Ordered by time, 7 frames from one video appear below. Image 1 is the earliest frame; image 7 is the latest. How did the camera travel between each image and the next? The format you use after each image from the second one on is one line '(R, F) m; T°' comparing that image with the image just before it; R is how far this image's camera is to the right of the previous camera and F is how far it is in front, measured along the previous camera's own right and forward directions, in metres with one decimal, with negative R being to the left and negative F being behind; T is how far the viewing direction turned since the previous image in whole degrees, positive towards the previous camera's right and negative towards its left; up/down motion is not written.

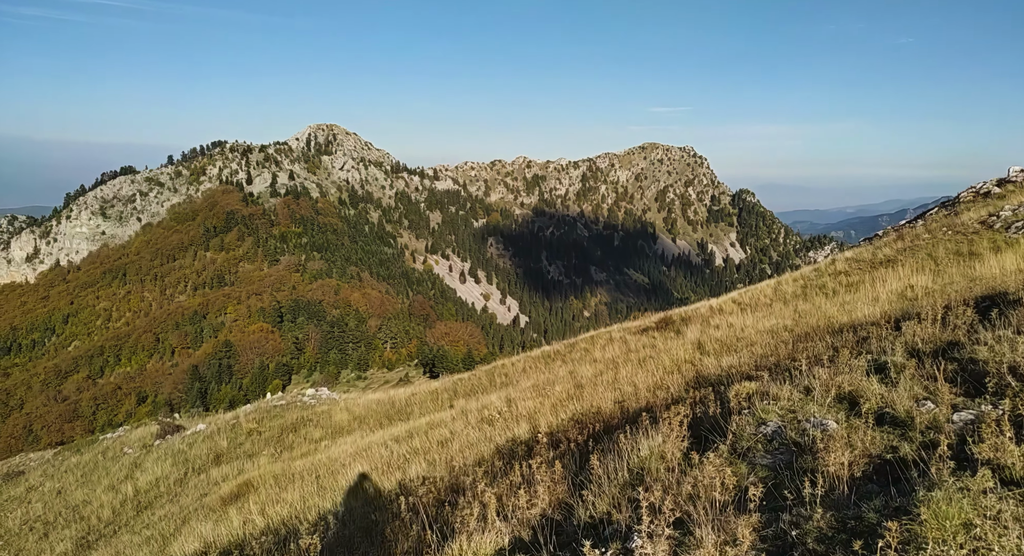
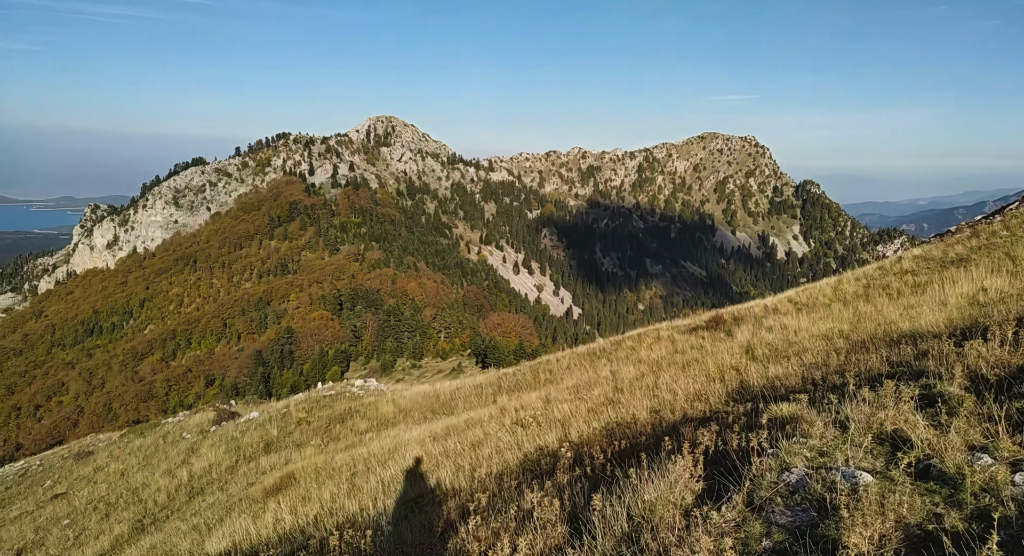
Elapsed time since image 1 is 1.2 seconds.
(+0.2, +0.3) m; -5°
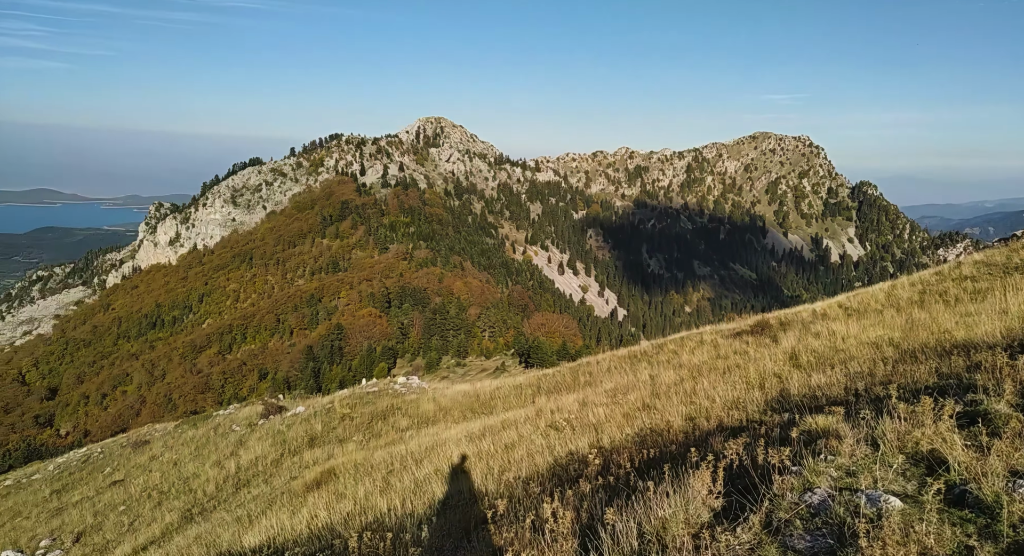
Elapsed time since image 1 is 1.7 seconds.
(+0.1, +0.1) m; -4°
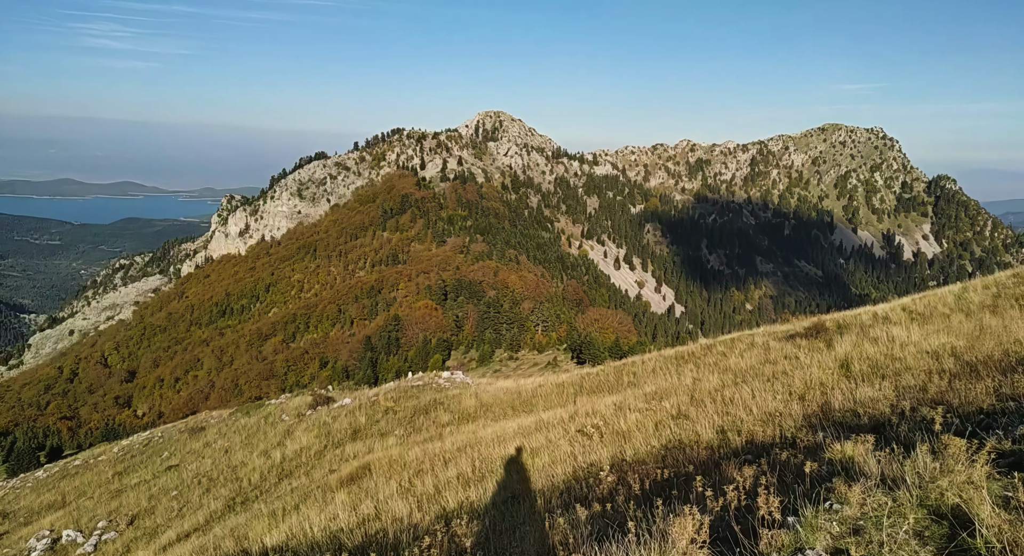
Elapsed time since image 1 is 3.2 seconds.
(+0.4, +0.4) m; -5°
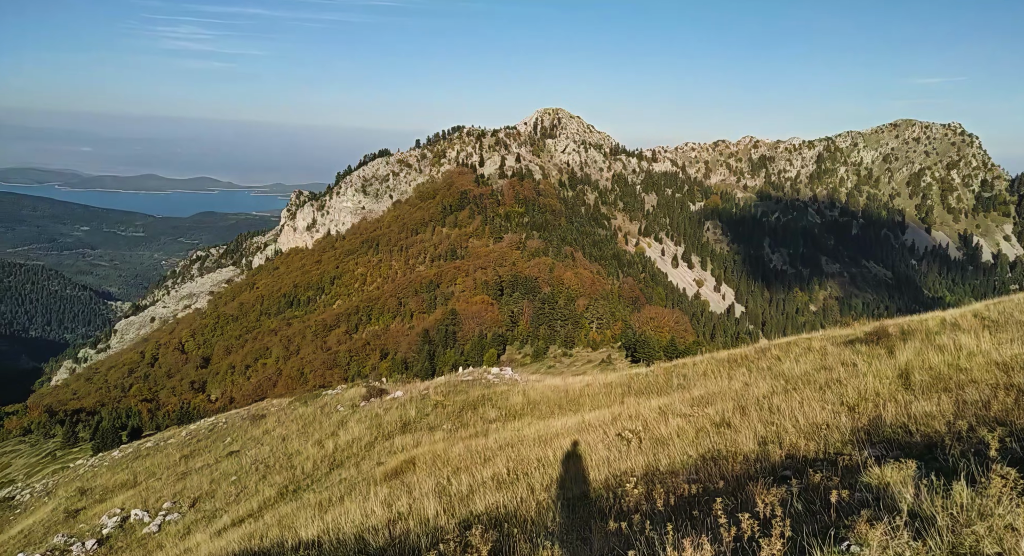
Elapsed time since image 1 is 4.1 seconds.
(+0.2, +0.2) m; -5°
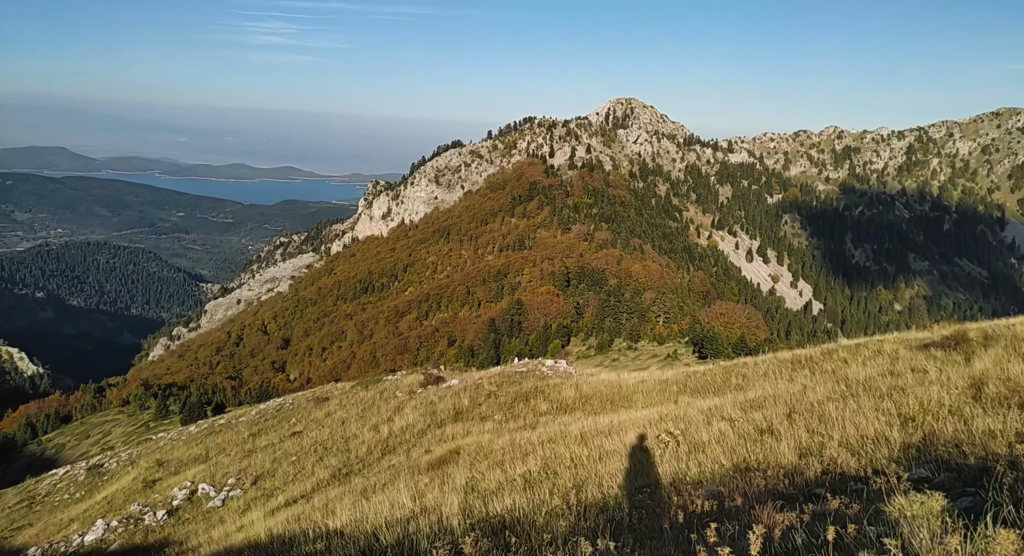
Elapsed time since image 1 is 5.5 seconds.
(+0.4, +0.3) m; -6°
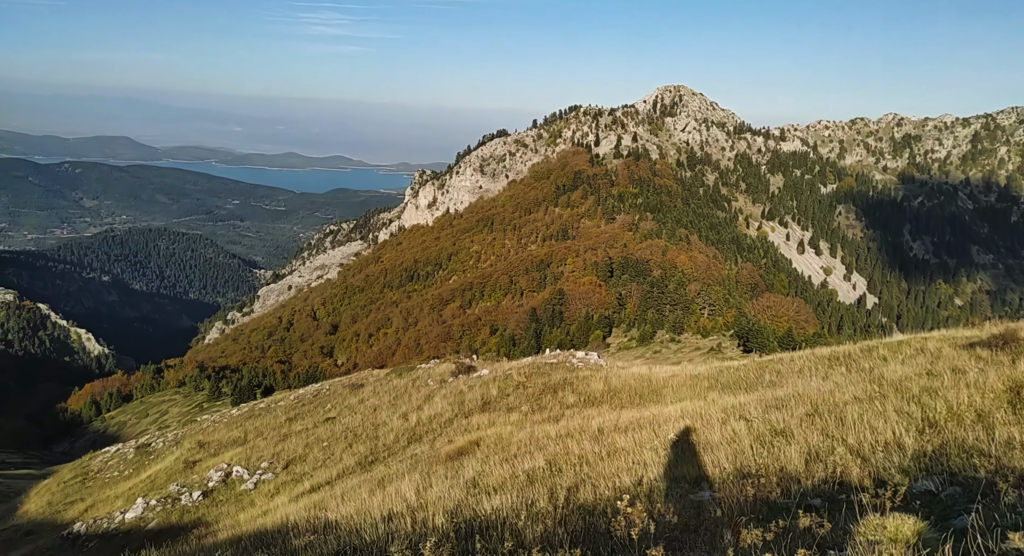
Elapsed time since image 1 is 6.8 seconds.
(+0.5, +0.2) m; -4°
